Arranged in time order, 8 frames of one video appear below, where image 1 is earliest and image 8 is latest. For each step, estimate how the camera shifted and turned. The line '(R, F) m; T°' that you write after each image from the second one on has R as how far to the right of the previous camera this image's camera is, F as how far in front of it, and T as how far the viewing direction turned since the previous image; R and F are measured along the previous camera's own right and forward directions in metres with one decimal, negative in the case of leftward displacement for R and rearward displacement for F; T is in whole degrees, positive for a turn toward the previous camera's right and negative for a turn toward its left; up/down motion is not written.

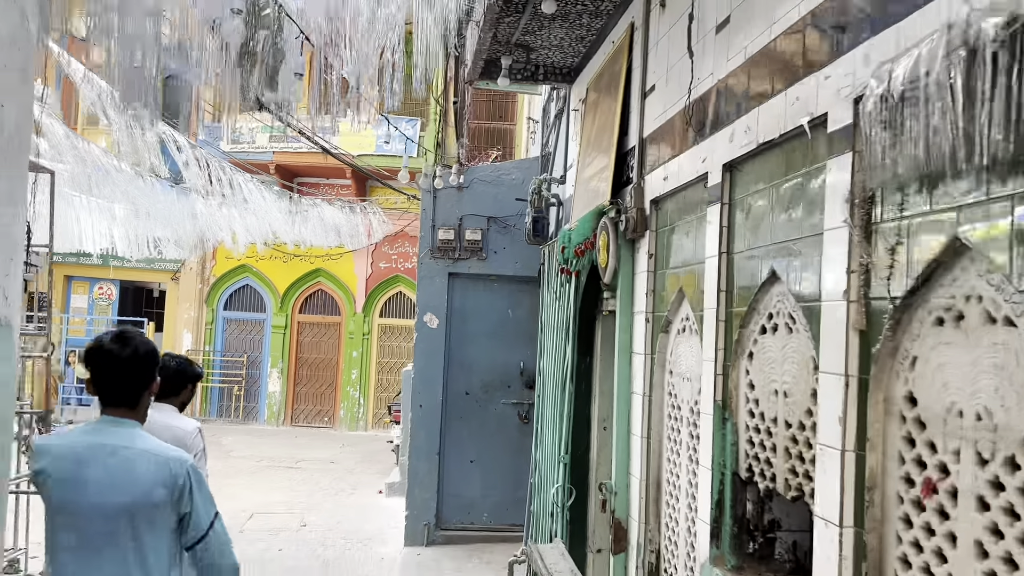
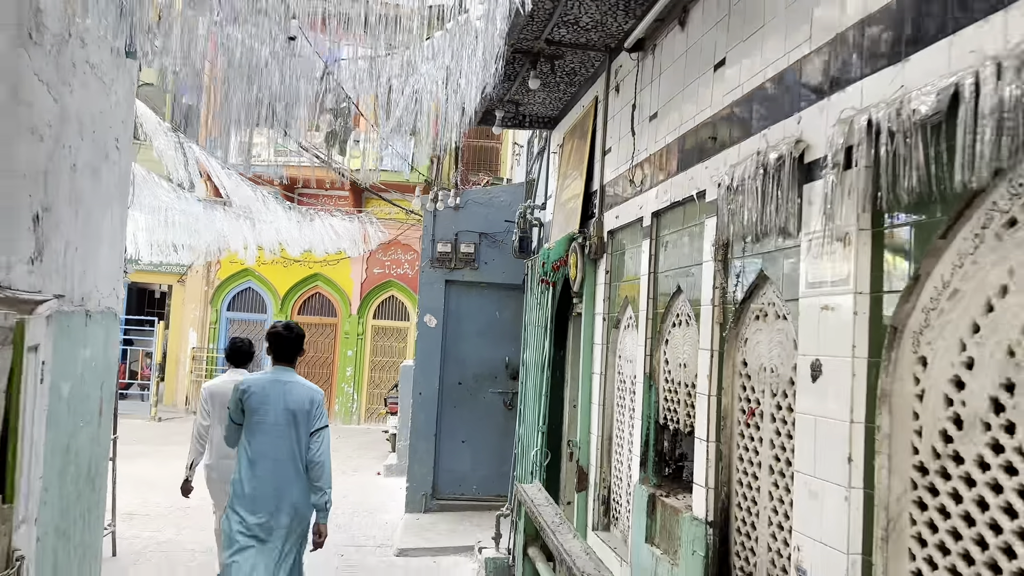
(-0.1, -0.9) m; +1°
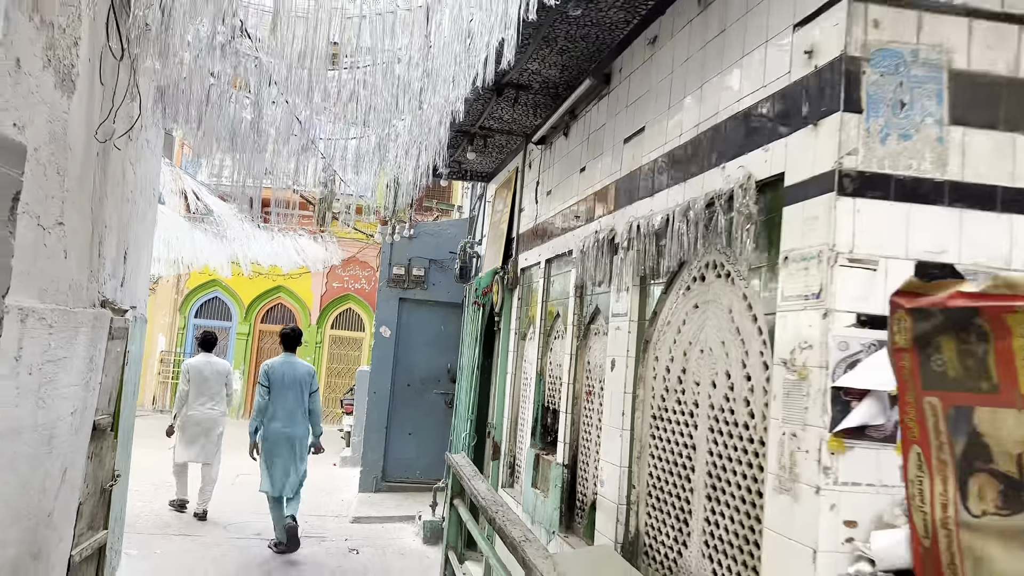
(+0.1, -1.3) m; +3°
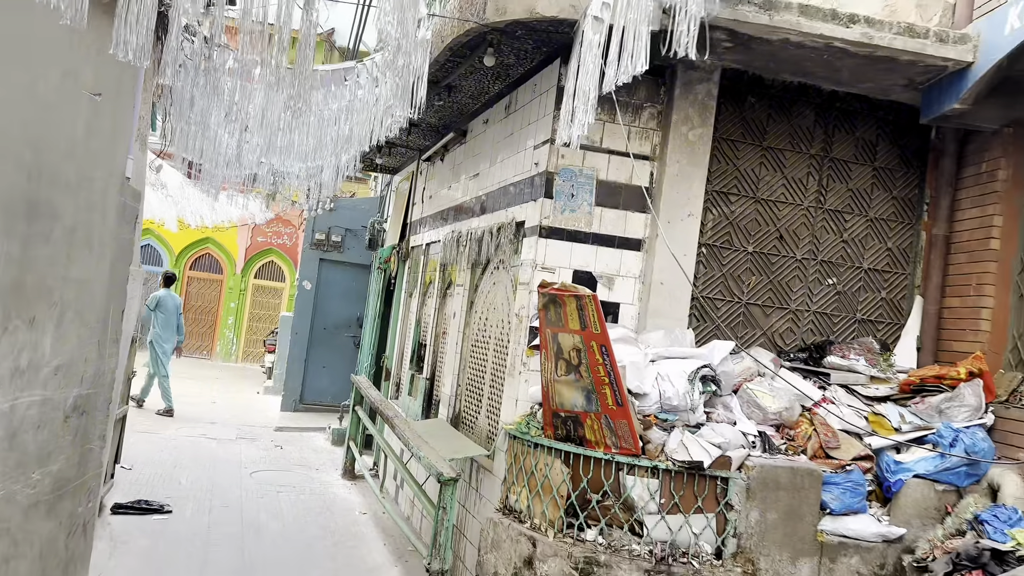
(+0.2, -2.2) m; +6°
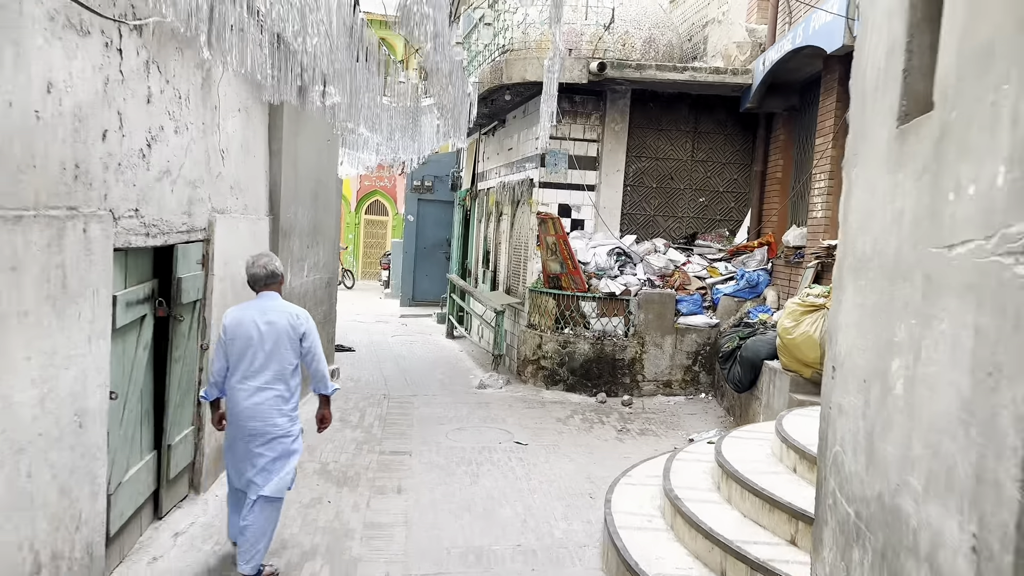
(+0.7, -4.0) m; -6°
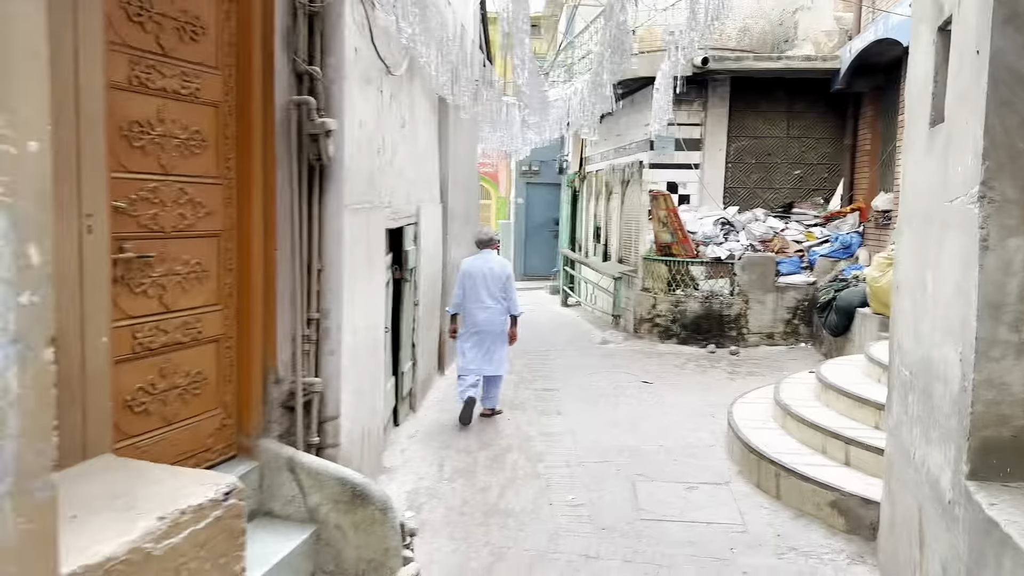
(-0.4, -1.4) m; -6°
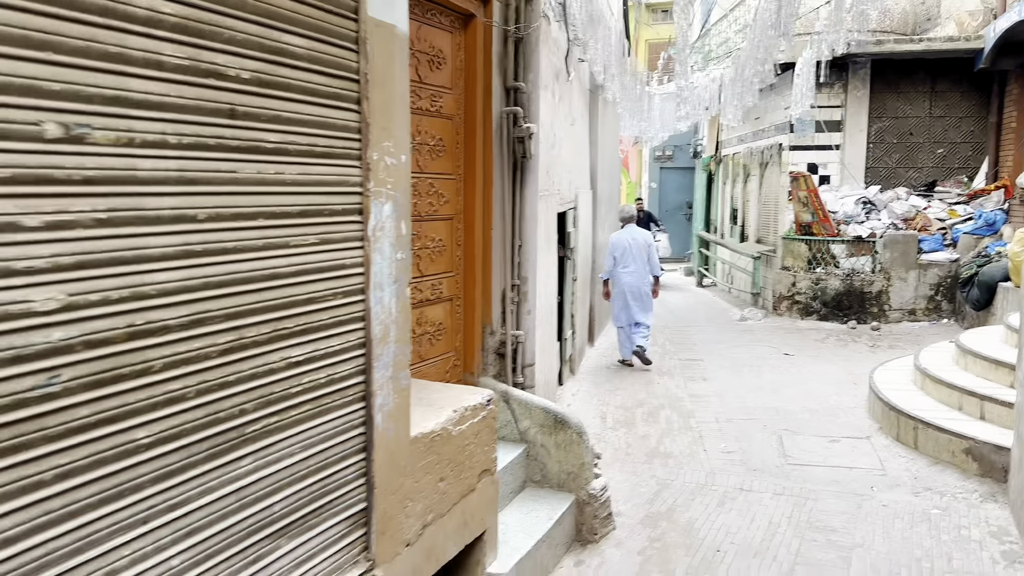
(-0.2, -0.8) m; -9°
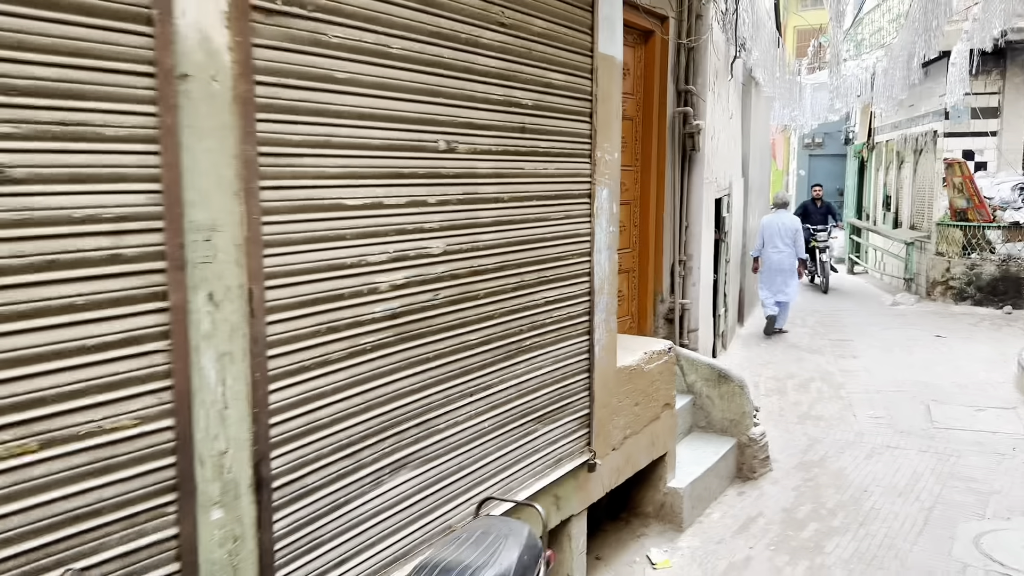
(-0.2, -0.8) m; -10°
